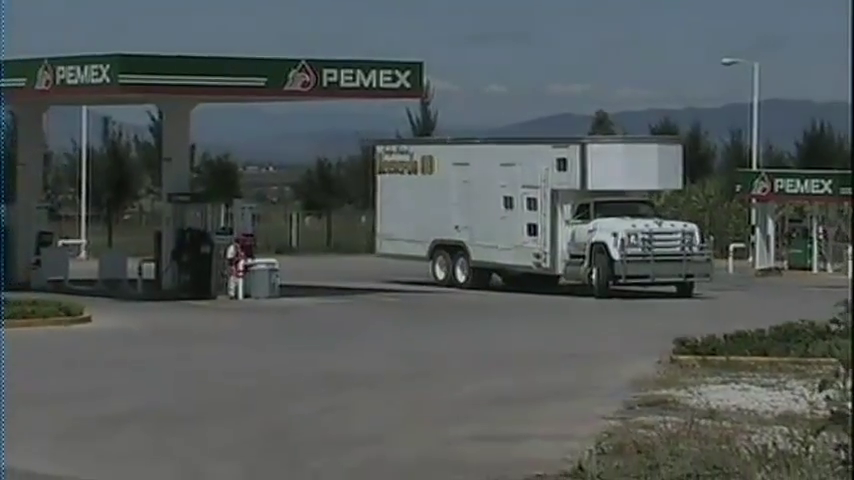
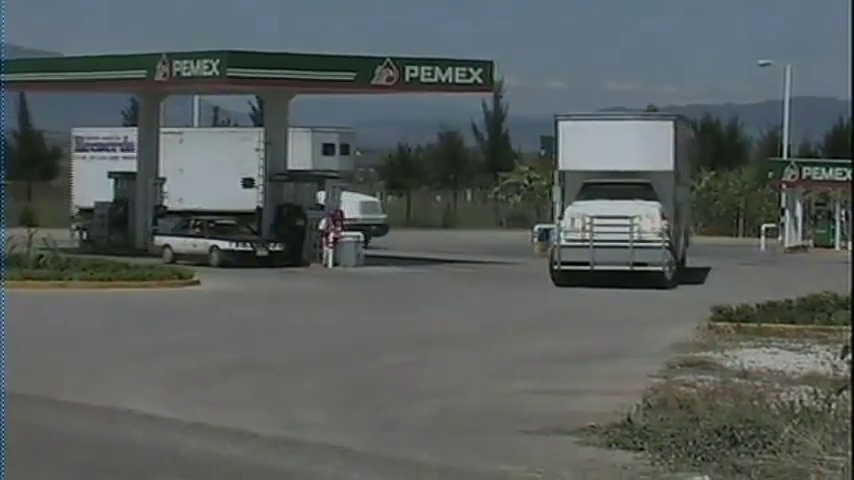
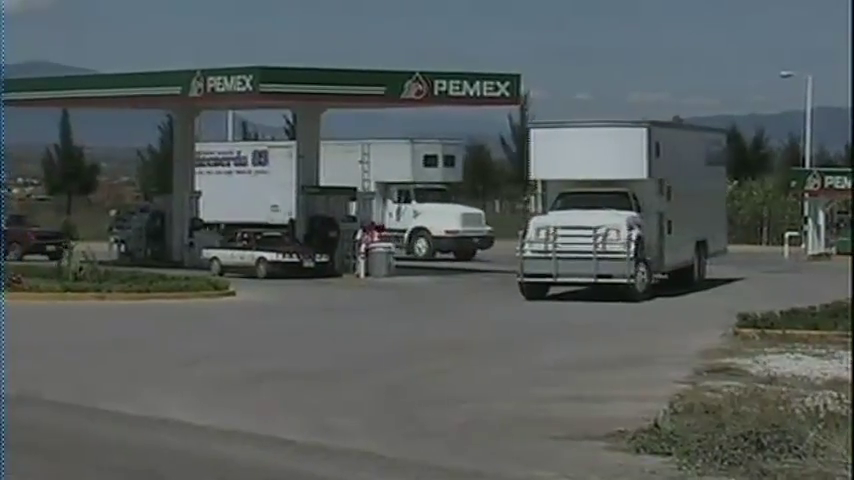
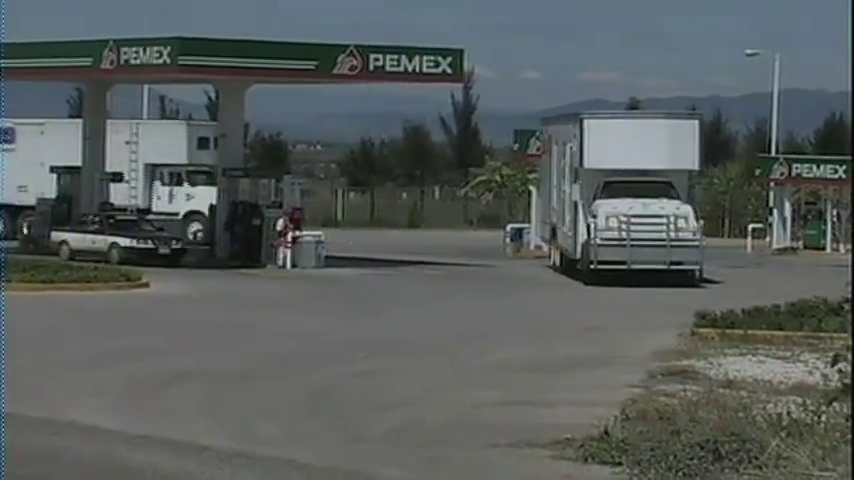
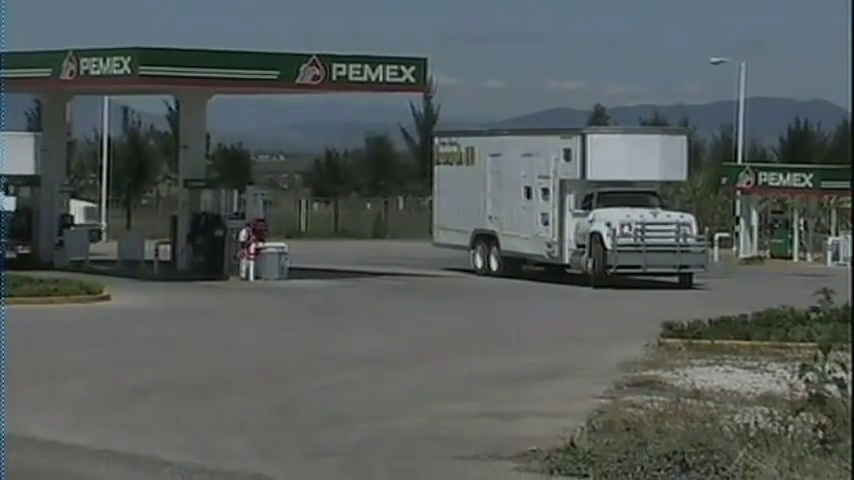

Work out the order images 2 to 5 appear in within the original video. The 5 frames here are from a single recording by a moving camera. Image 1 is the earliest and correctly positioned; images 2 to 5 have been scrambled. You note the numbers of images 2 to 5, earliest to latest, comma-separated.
5, 4, 2, 3
